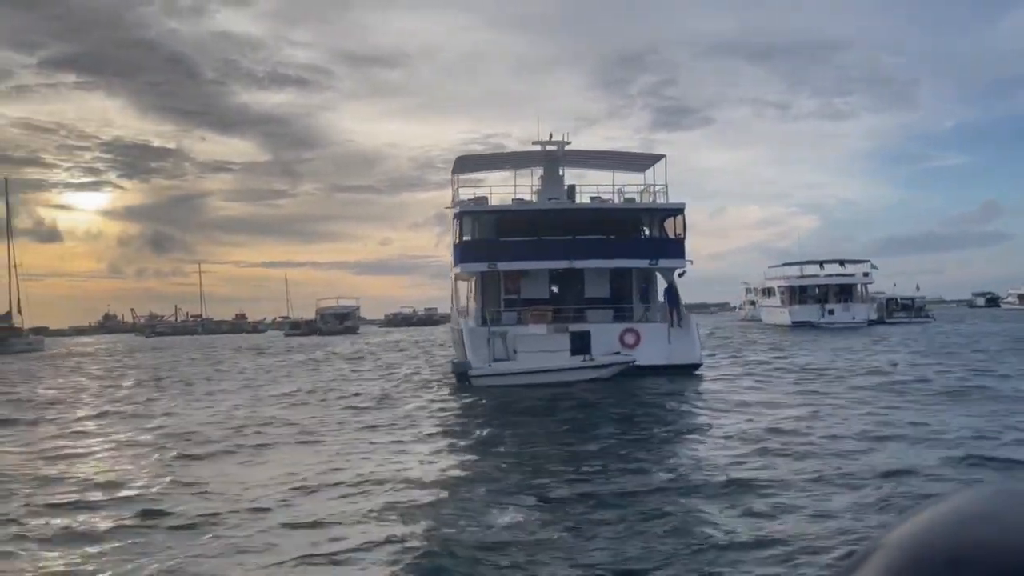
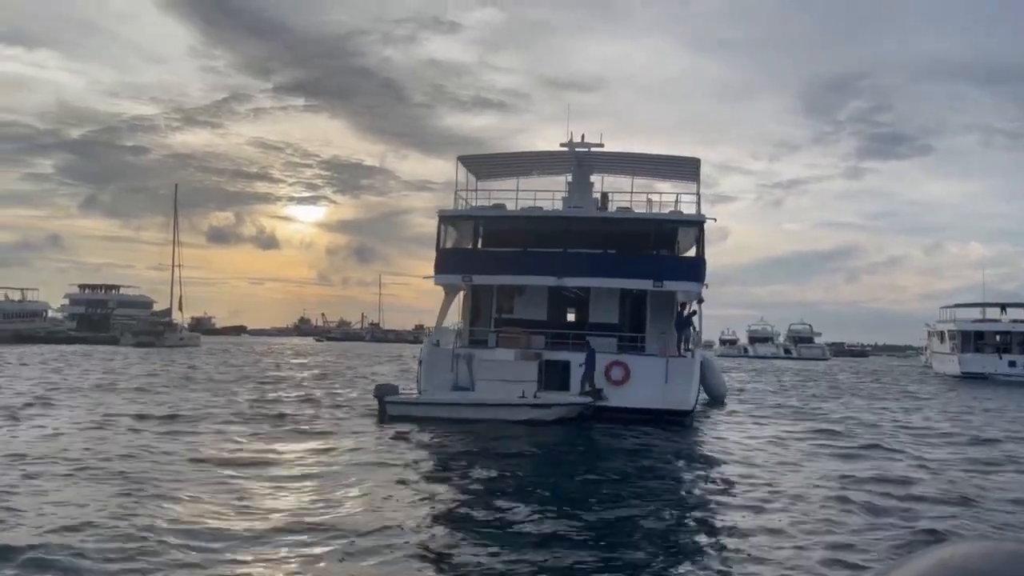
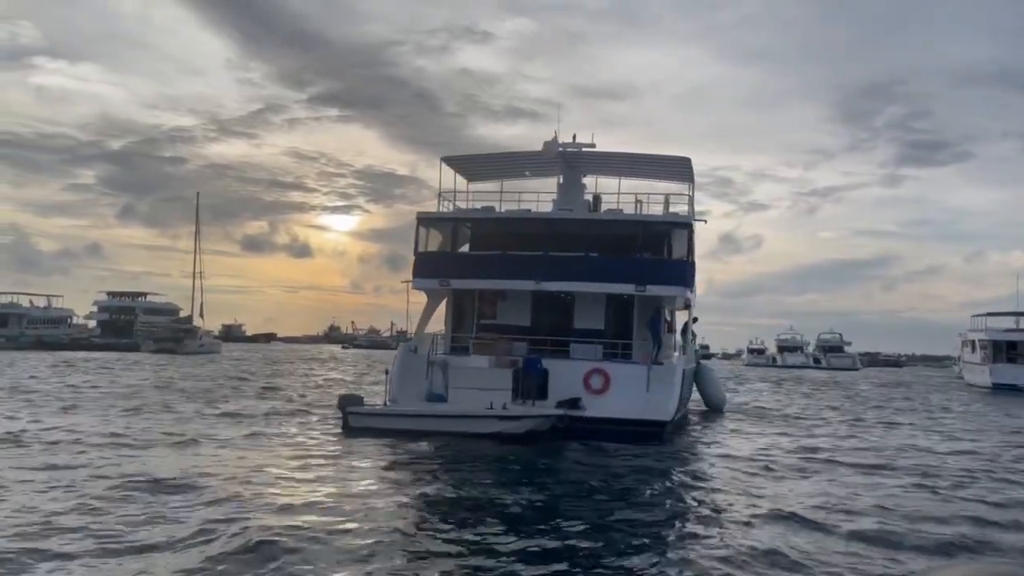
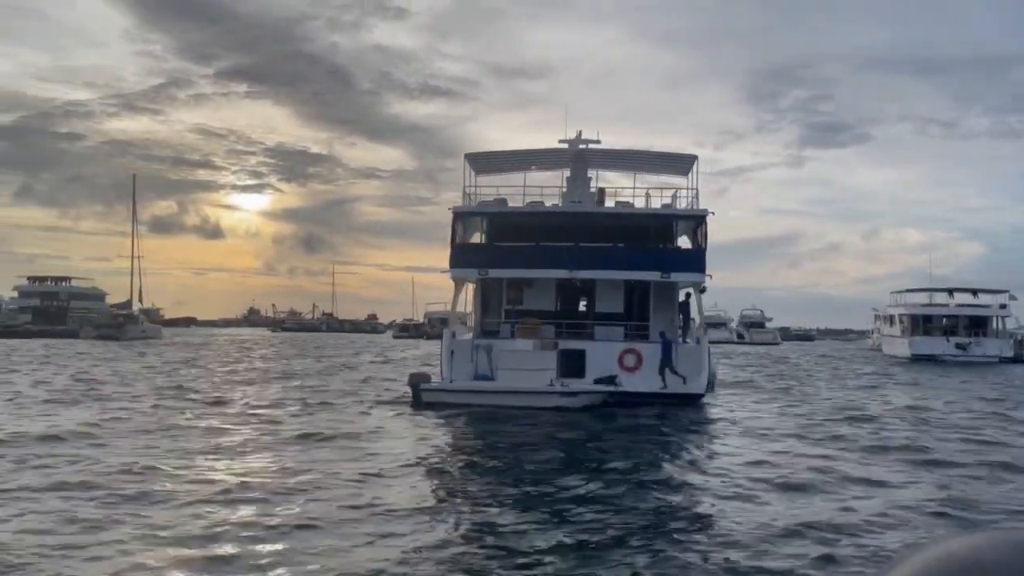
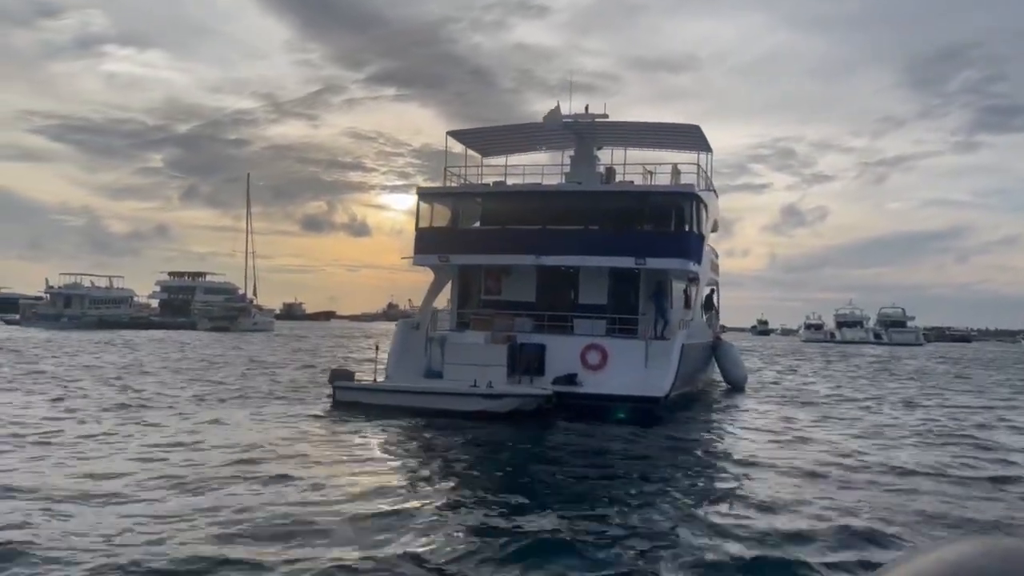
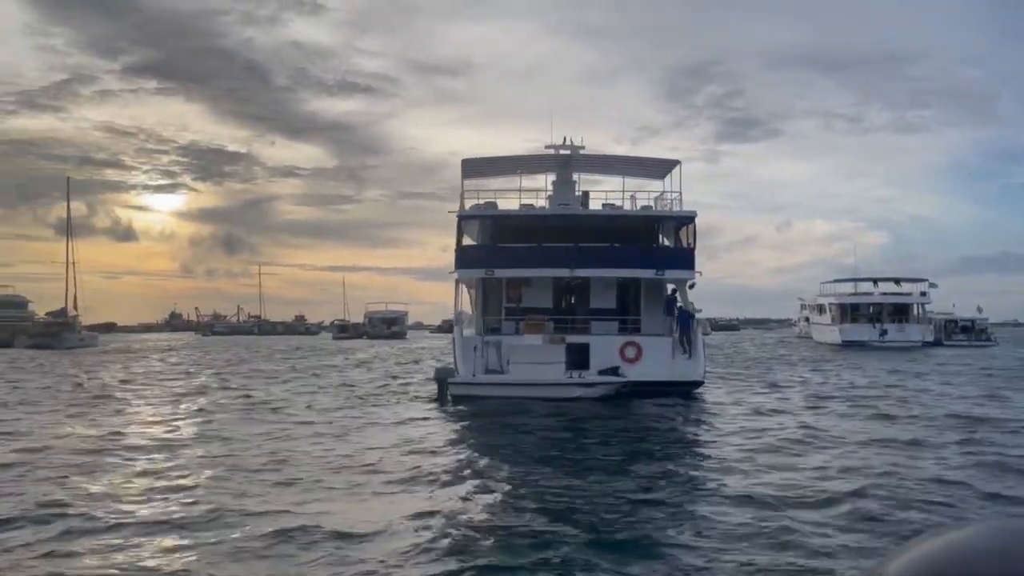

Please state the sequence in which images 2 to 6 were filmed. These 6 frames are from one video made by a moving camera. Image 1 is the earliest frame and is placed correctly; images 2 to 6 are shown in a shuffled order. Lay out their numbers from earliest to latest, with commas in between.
6, 4, 2, 3, 5
